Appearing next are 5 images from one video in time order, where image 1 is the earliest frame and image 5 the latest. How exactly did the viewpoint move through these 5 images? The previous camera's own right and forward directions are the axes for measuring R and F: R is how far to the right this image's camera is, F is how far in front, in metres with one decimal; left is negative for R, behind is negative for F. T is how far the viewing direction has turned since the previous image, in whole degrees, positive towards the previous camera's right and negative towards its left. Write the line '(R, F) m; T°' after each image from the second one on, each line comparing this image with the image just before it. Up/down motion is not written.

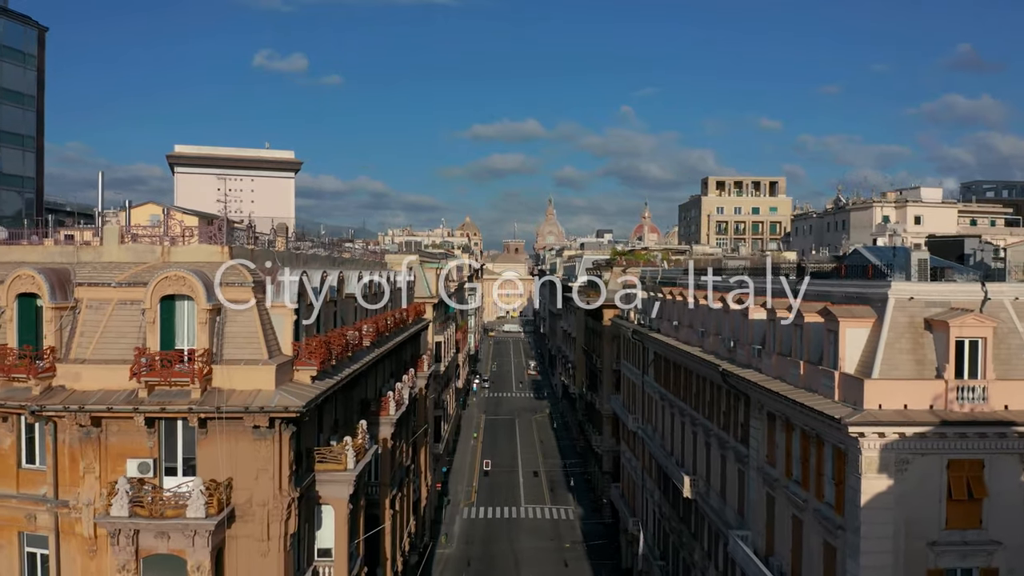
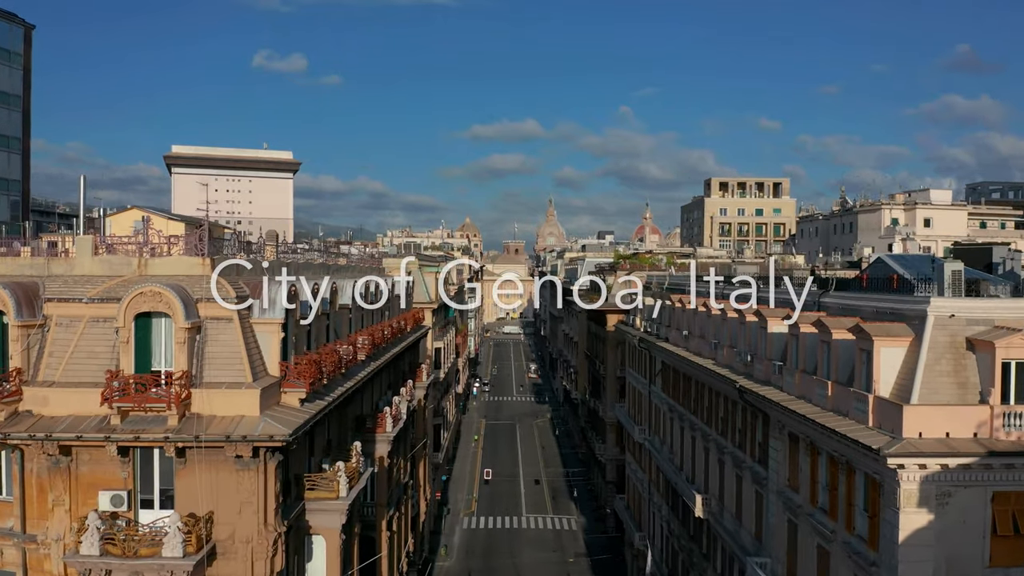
(-0.2, +1.7) m; 0°
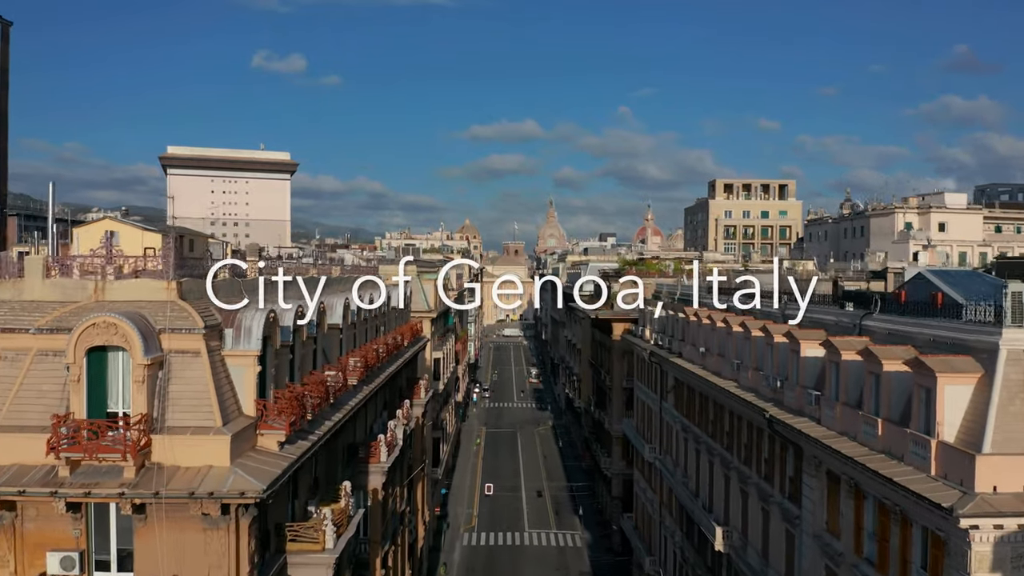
(-0.2, +2.6) m; 0°
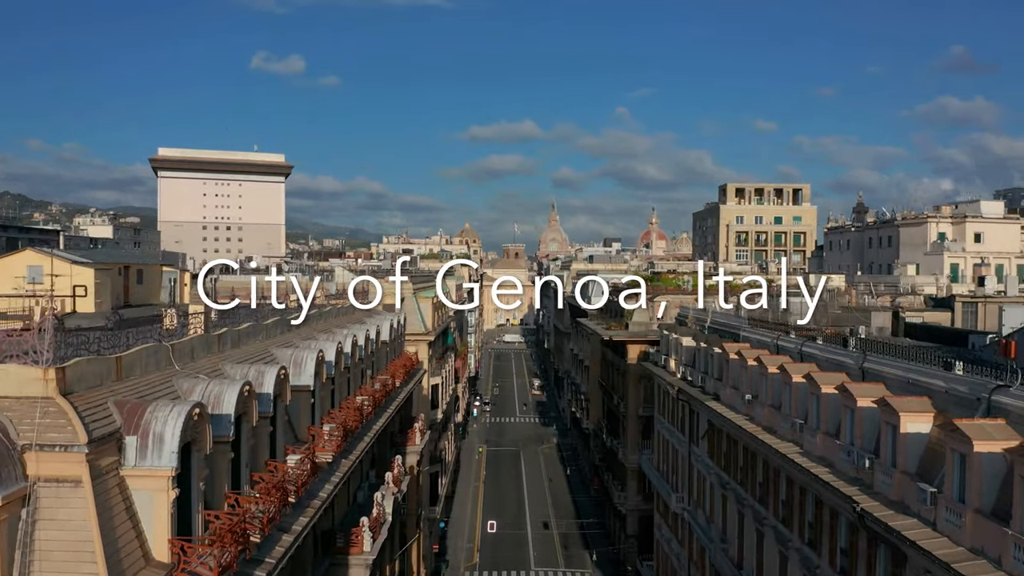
(-0.4, +5.5) m; 0°
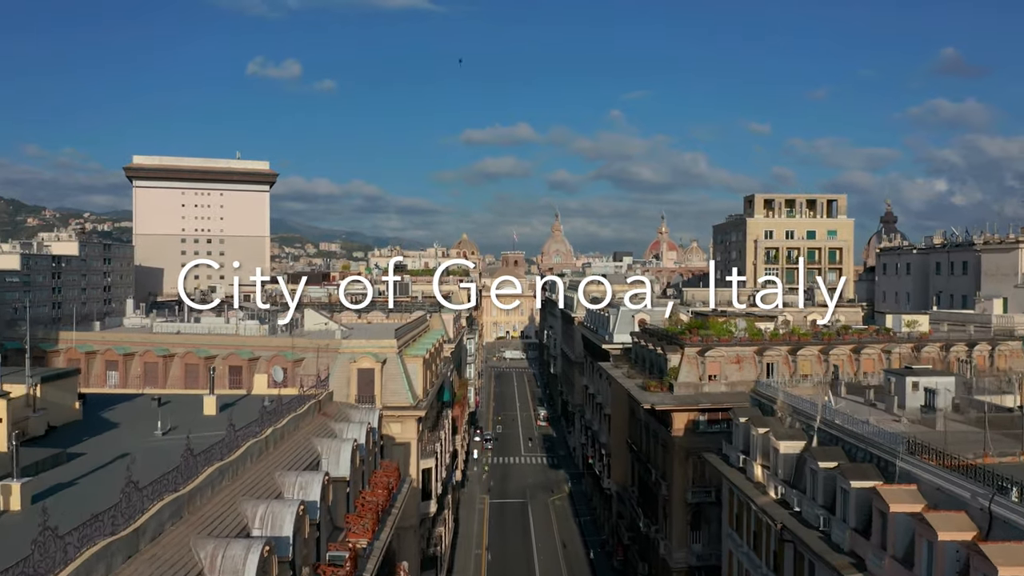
(-0.9, +12.3) m; 0°
